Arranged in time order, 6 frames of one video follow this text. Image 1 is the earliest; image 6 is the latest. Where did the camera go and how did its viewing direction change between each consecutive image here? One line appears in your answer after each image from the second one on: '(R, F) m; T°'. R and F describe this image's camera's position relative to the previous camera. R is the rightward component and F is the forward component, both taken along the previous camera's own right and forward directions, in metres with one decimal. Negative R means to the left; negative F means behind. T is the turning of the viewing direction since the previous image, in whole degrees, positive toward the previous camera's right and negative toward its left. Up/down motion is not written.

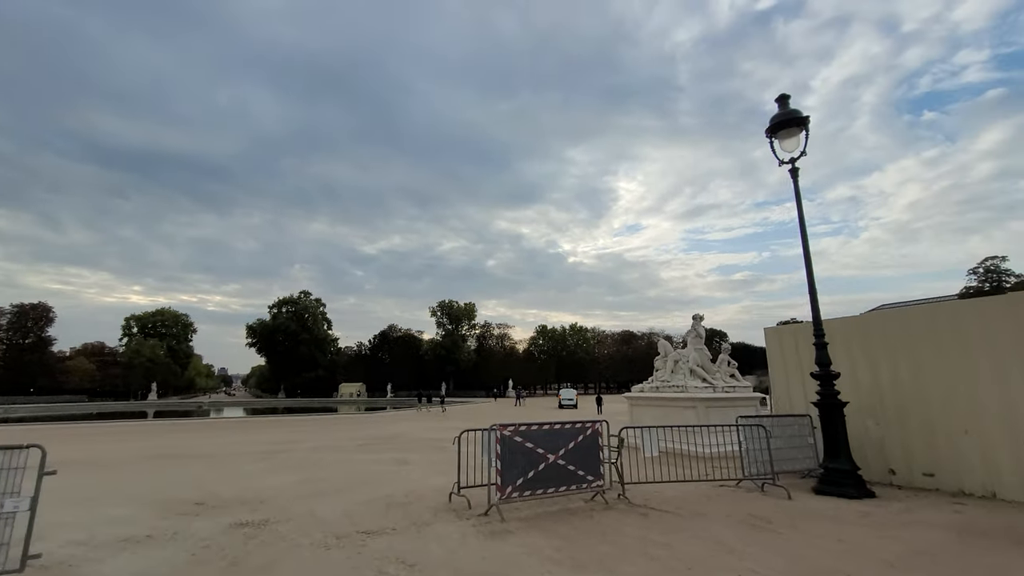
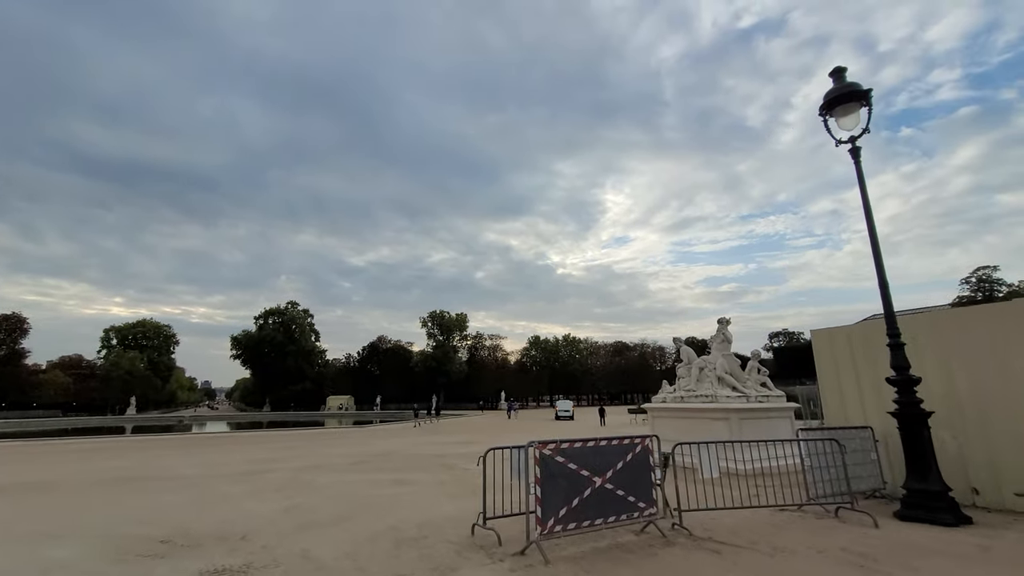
(-0.6, +1.3) m; +1°
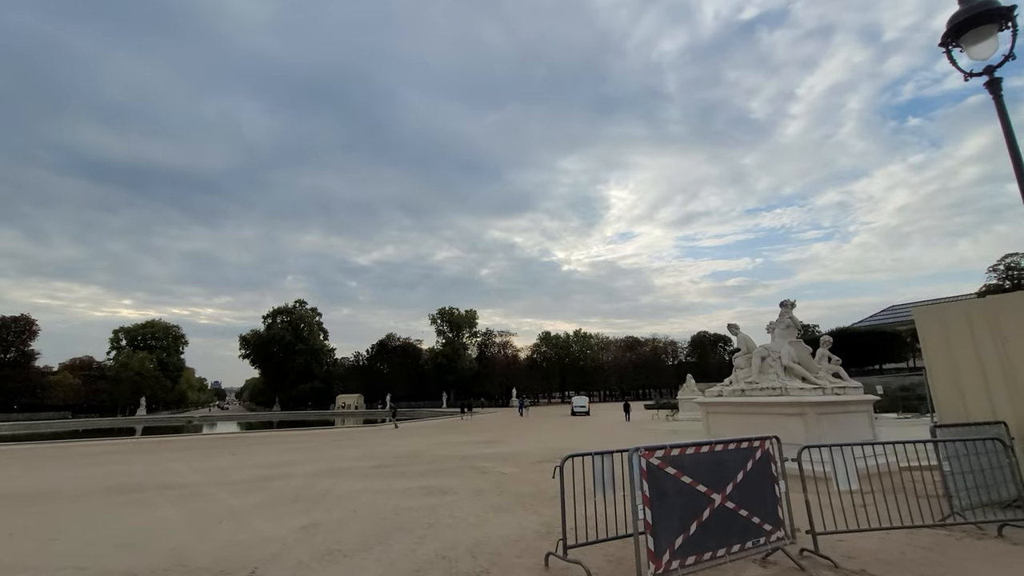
(-0.8, +1.5) m; -1°
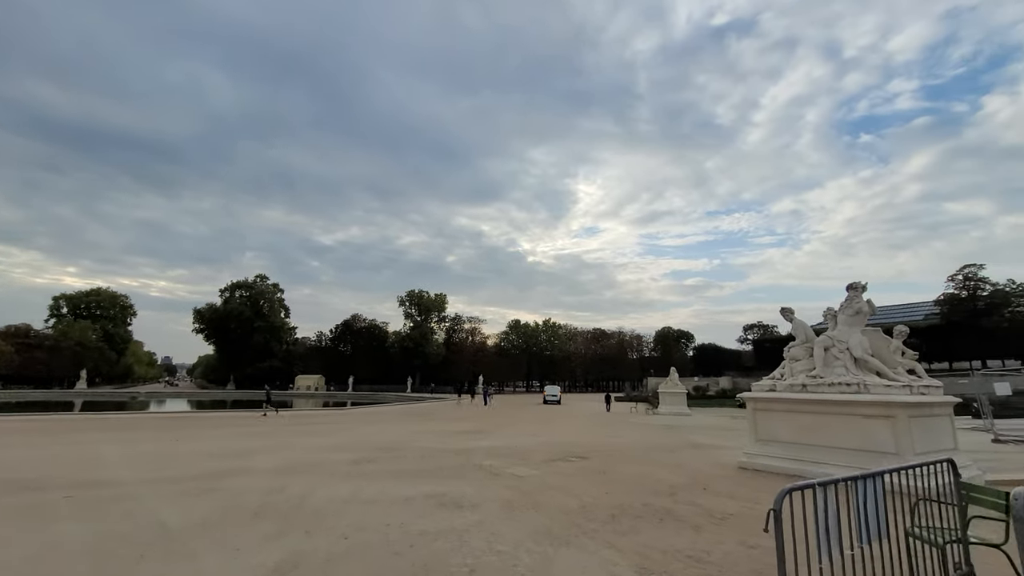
(-1.2, +2.3) m; +4°
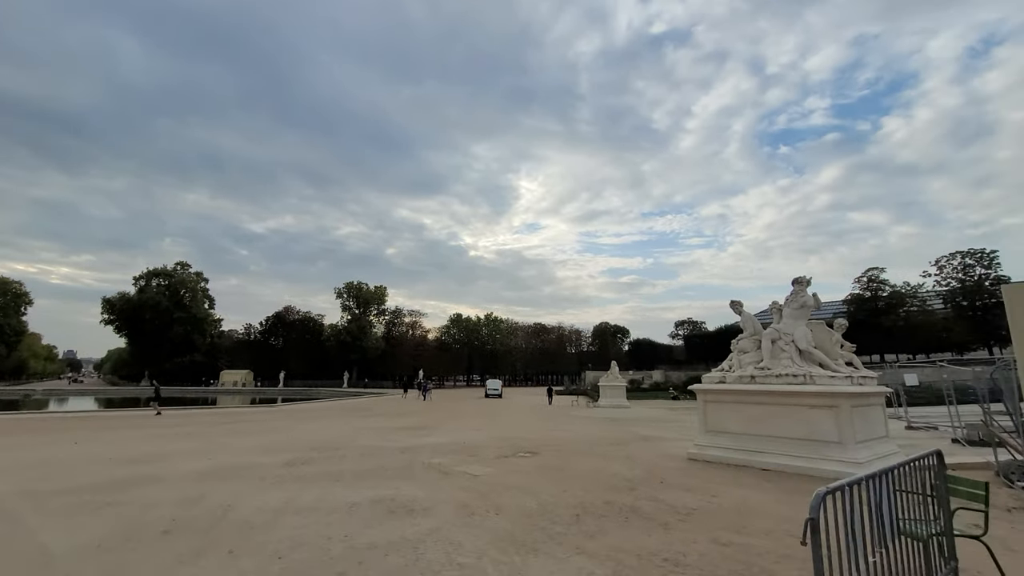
(-0.2, +0.5) m; +7°
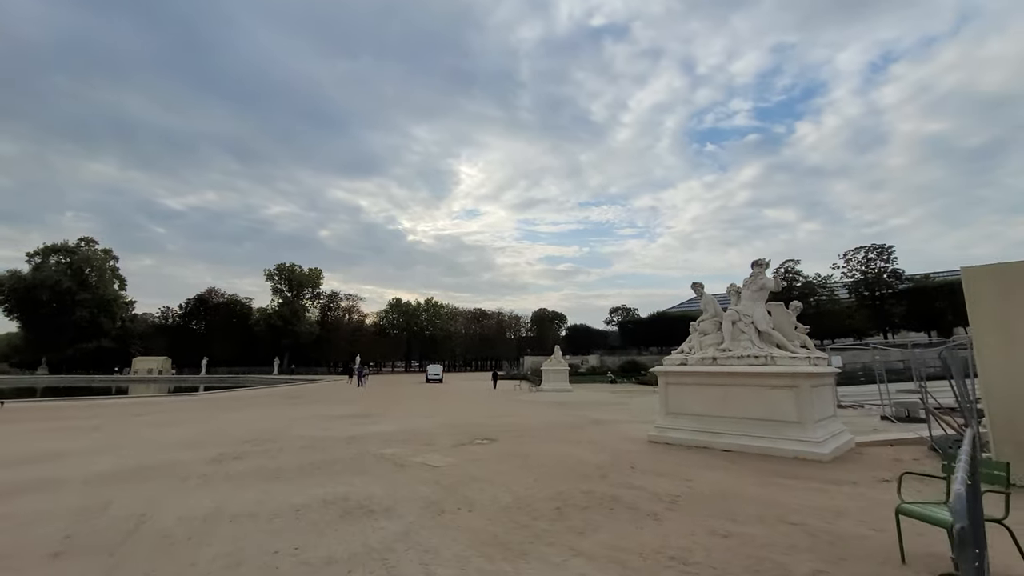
(-0.4, +0.7) m; +7°
